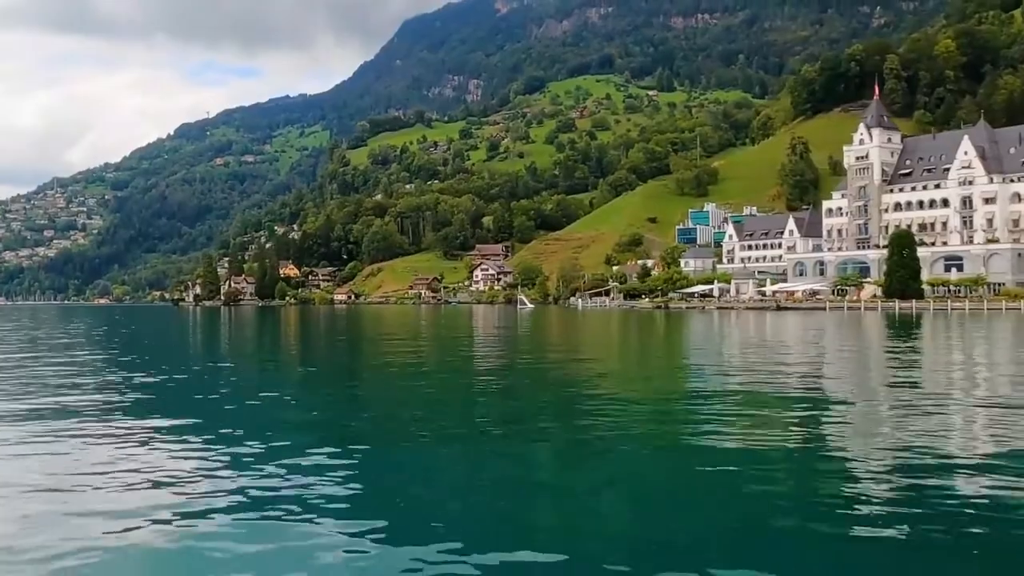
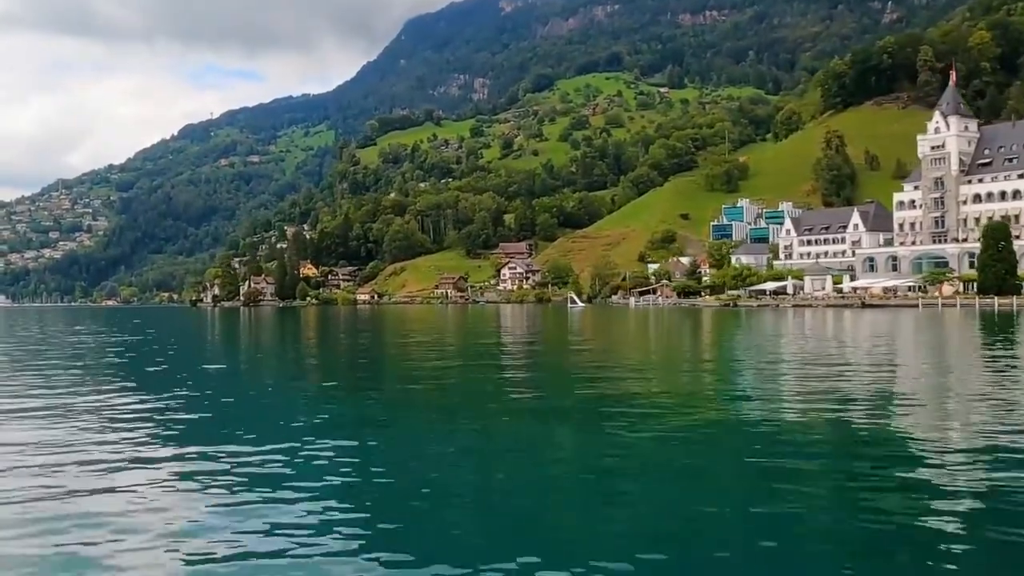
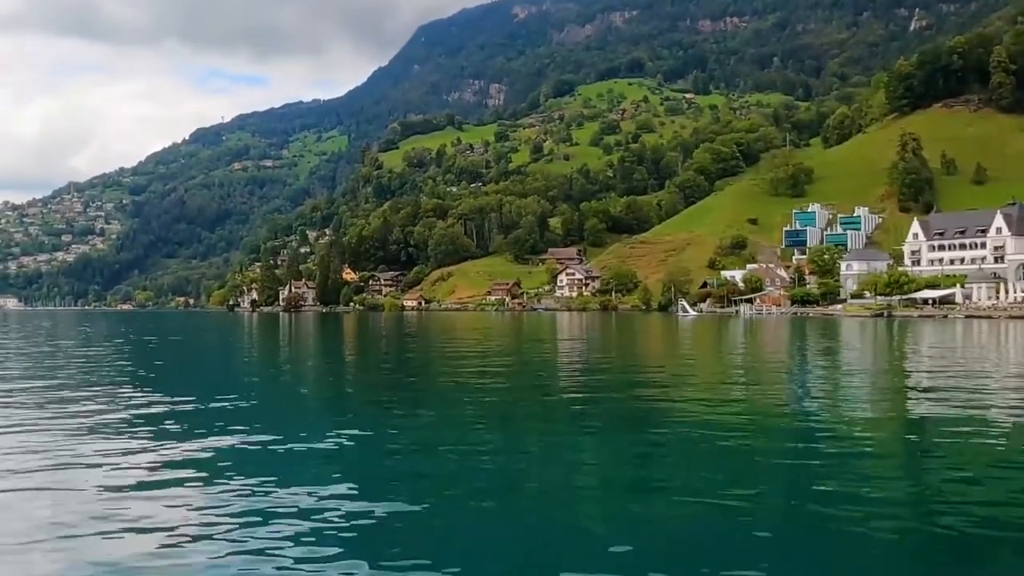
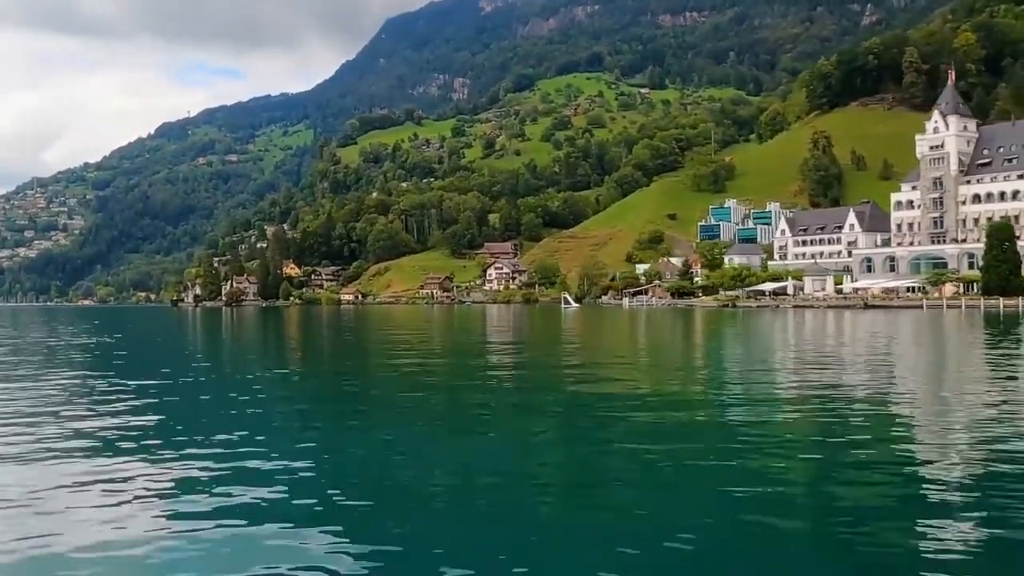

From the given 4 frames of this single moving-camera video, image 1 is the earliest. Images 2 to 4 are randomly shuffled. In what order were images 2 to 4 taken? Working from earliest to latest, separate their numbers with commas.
2, 4, 3
